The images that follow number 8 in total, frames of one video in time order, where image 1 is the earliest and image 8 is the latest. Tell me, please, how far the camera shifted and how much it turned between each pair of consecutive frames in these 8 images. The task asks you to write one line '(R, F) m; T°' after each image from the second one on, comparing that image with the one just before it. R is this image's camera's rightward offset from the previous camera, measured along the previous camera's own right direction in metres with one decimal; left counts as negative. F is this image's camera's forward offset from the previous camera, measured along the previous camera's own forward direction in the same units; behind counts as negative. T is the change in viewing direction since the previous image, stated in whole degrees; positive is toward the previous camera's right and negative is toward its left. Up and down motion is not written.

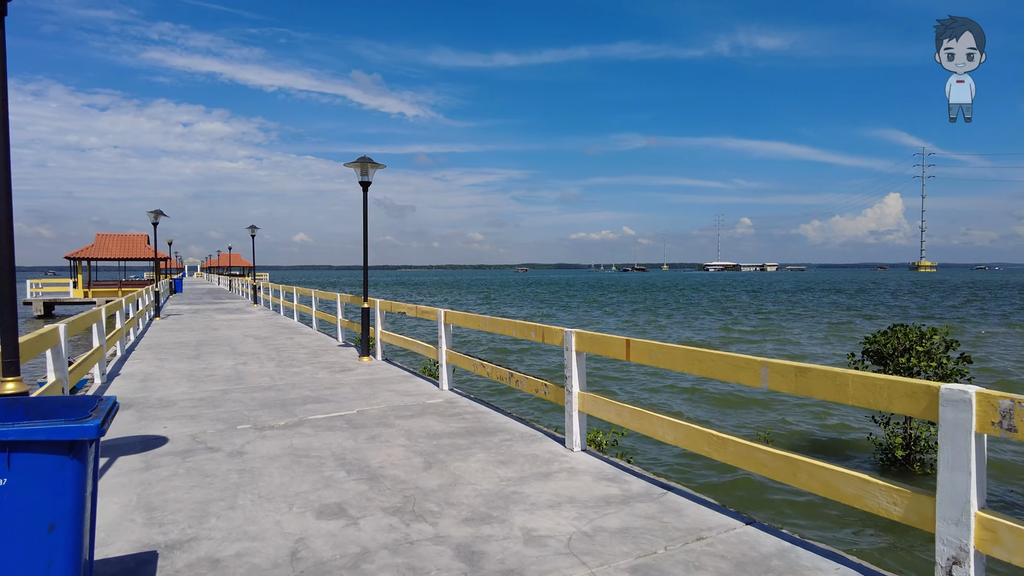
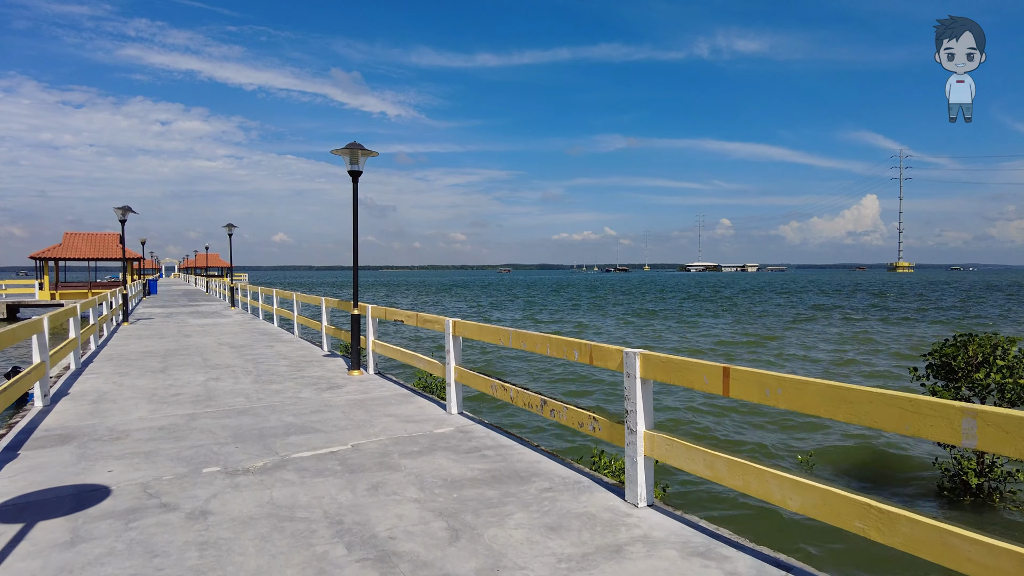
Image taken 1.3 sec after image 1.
(-0.4, +1.1) m; +2°
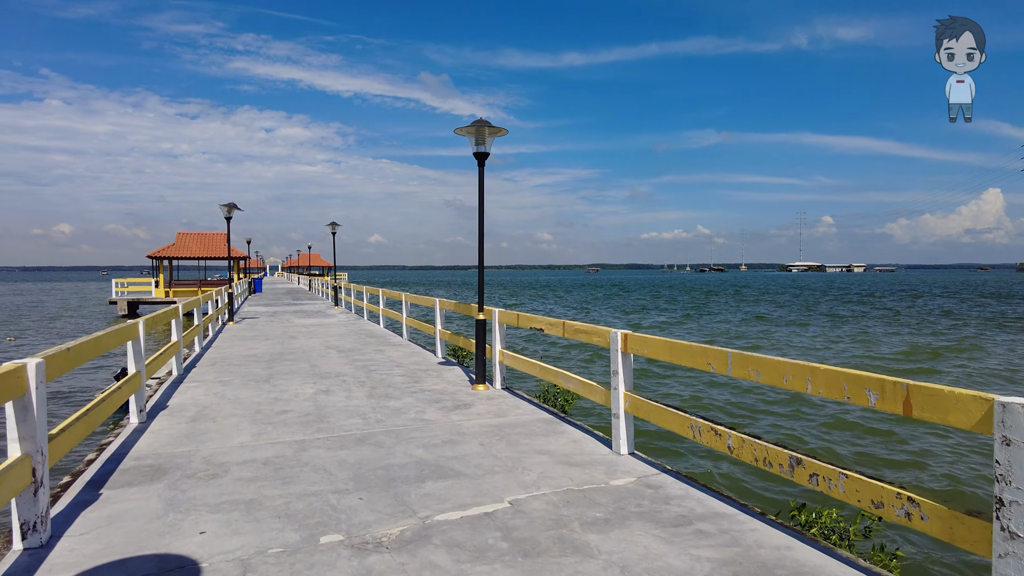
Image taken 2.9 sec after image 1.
(-0.7, +1.4) m; -7°
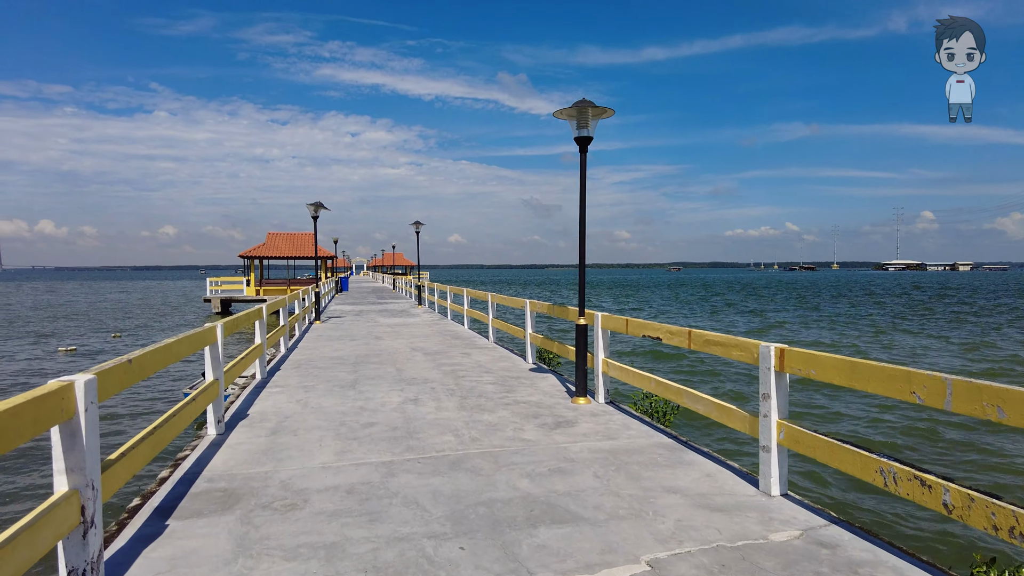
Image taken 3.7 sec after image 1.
(-0.3, +0.8) m; -7°
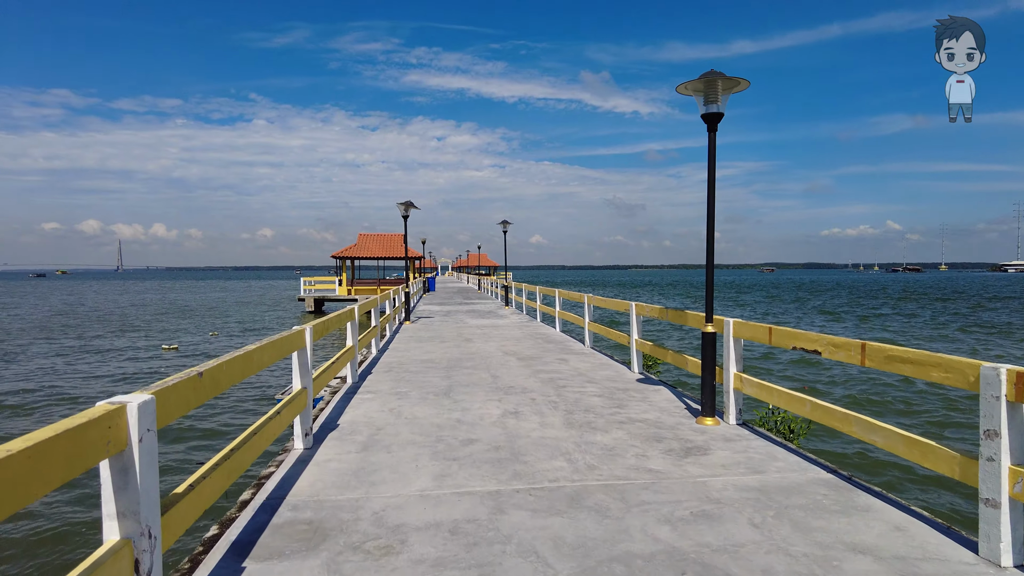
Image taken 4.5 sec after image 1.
(-0.3, +0.7) m; -7°
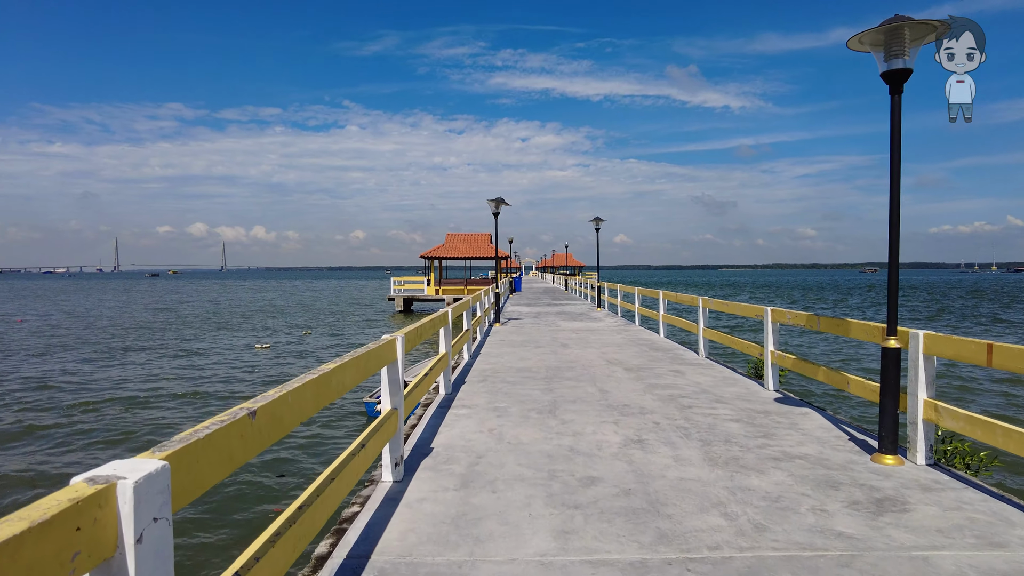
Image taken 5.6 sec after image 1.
(-0.3, +0.9) m; -7°
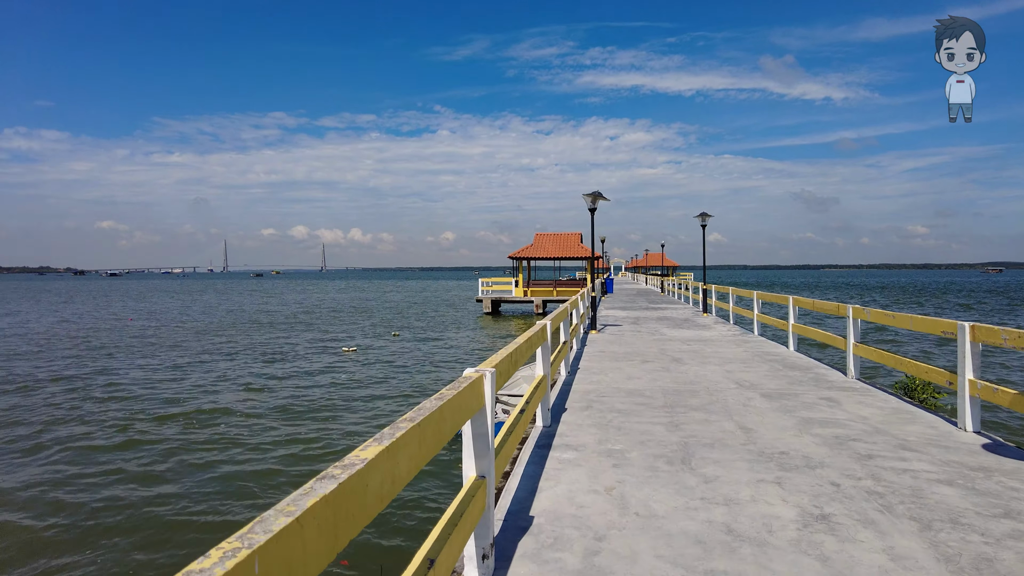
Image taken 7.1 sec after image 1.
(-0.2, +1.3) m; -7°
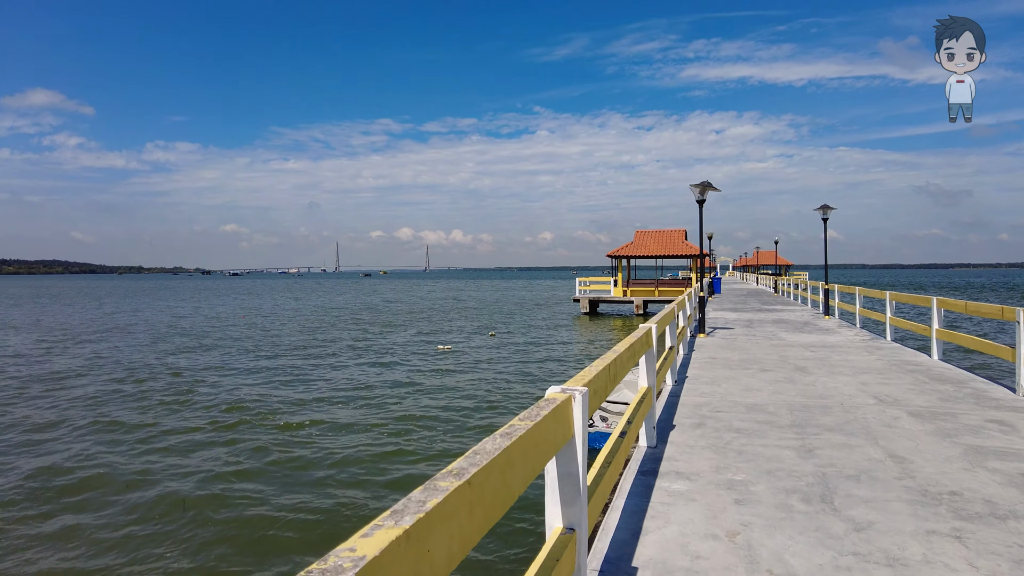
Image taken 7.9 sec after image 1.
(0.0, +0.7) m; -8°
